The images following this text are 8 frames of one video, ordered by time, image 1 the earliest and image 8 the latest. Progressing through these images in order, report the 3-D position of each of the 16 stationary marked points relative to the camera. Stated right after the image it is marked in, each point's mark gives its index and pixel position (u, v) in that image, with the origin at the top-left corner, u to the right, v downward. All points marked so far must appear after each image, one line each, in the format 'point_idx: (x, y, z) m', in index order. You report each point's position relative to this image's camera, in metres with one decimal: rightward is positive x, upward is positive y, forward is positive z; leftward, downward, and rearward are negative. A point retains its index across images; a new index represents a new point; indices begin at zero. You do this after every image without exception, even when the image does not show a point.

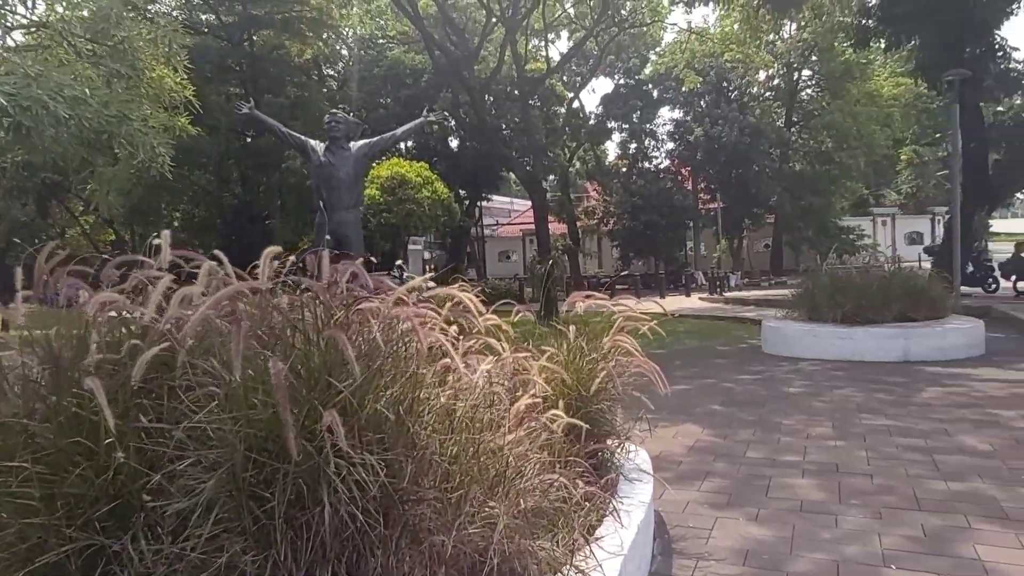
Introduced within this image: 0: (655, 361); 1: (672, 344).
0: (+2.1, -1.1, +9.9) m
1: (+3.0, -1.0, +12.6) m
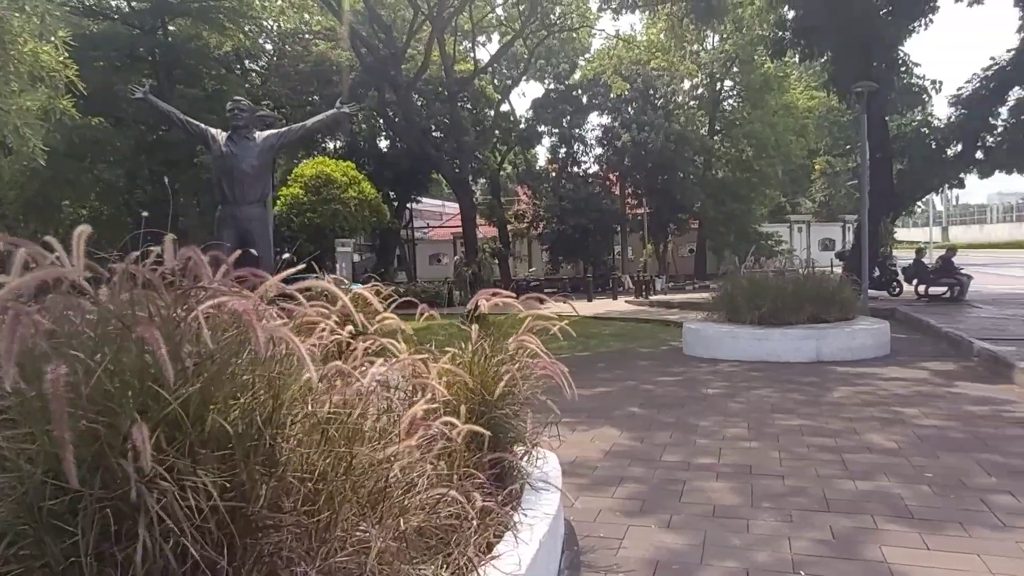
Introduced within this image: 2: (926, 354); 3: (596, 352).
0: (+1.0, -1.1, +9.9) m
1: (+1.6, -1.1, +12.6) m
2: (+5.5, -0.9, +9.0) m
3: (+1.4, -1.1, +11.2) m
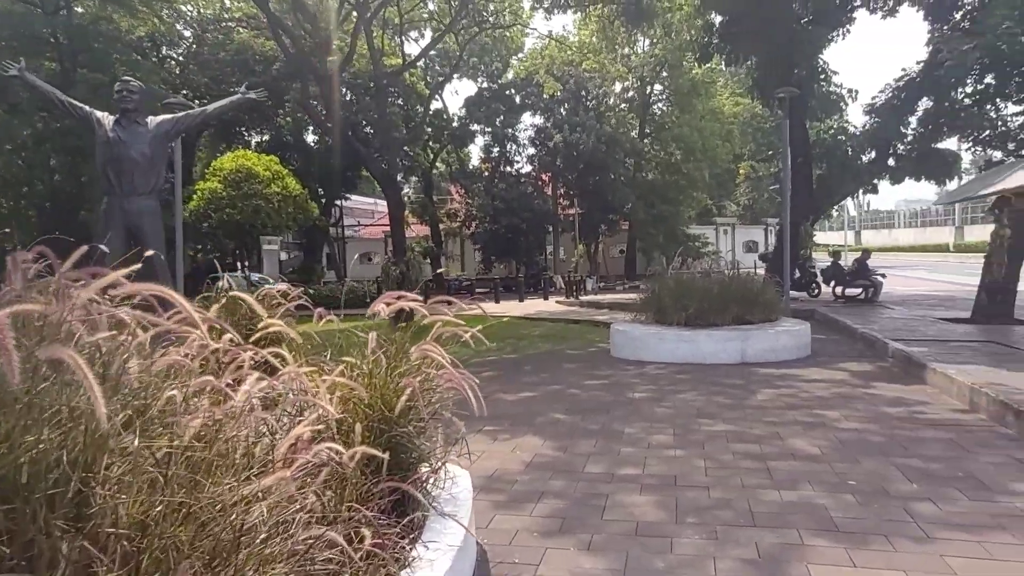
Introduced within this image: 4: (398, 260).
0: (-0.1, -1.1, +9.6) m
1: (+0.2, -1.1, +12.3) m
2: (+4.5, -0.9, +9.2) m
3: (+0.2, -1.1, +11.0) m
4: (-2.8, +0.7, +16.8) m
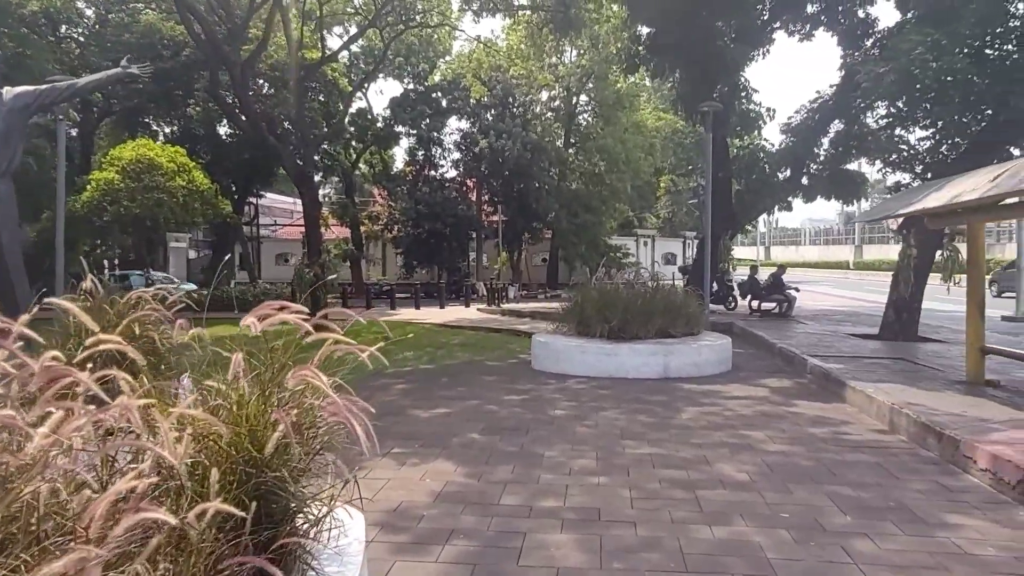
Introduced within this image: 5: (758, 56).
0: (-1.2, -1.2, +9.0) m
1: (-1.2, -1.2, +11.8) m
2: (+3.4, -1.1, +9.1) m
3: (-1.1, -1.2, +10.4) m
4: (-4.7, +0.7, +15.9) m
5: (+5.9, +5.5, +16.1) m
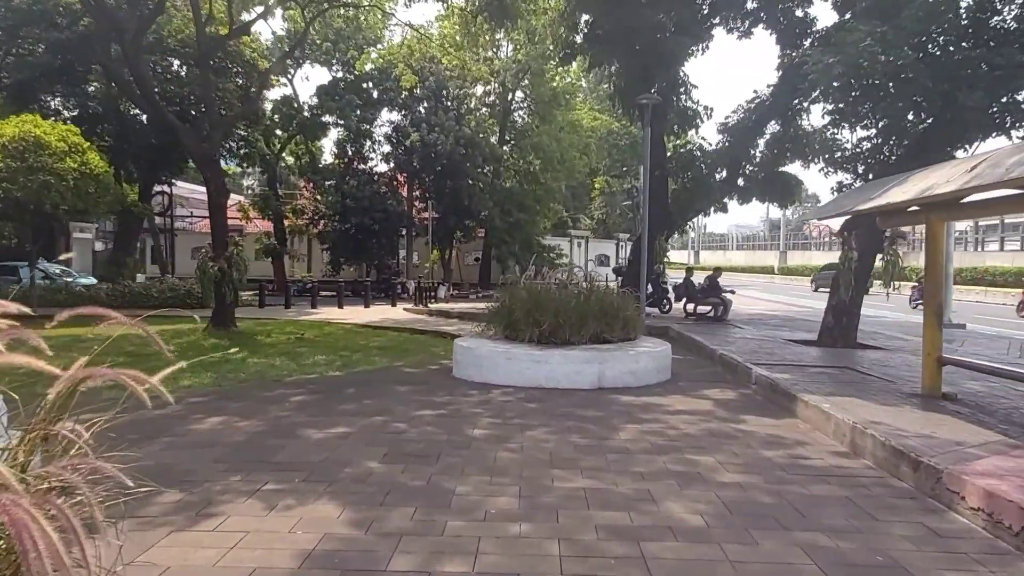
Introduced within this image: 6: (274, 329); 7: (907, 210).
0: (-2.2, -1.2, +7.9) m
1: (-2.4, -1.2, +10.6) m
2: (+2.4, -1.1, +8.4) m
3: (-2.2, -1.2, +9.3) m
4: (-6.3, +0.8, +14.4) m
5: (+4.3, +5.5, +15.6) m
6: (-5.4, -0.9, +15.5) m
7: (+4.0, +0.8, +6.9) m
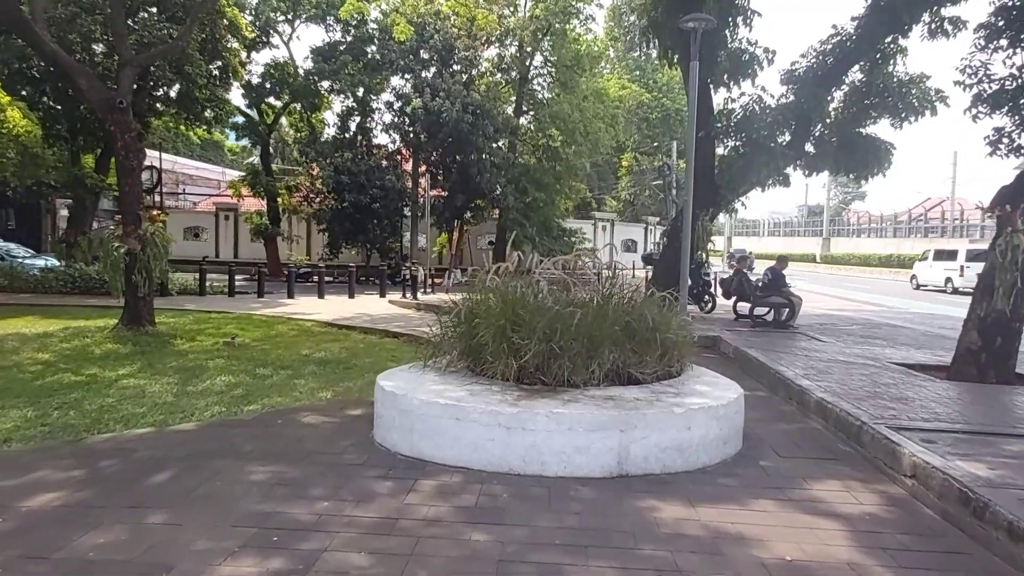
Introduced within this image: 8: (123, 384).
0: (-2.5, -1.2, +4.5) m
1: (-2.6, -1.1, +7.2) m
2: (+2.1, -1.2, +4.9) m
3: (-2.5, -1.1, +5.9) m
4: (-6.3, +1.0, +11.1) m
5: (+4.3, +5.6, +11.8) m
6: (-5.5, -0.7, +12.2) m
7: (+3.7, +0.7, +3.2) m
8: (-4.4, -1.1, +7.7) m
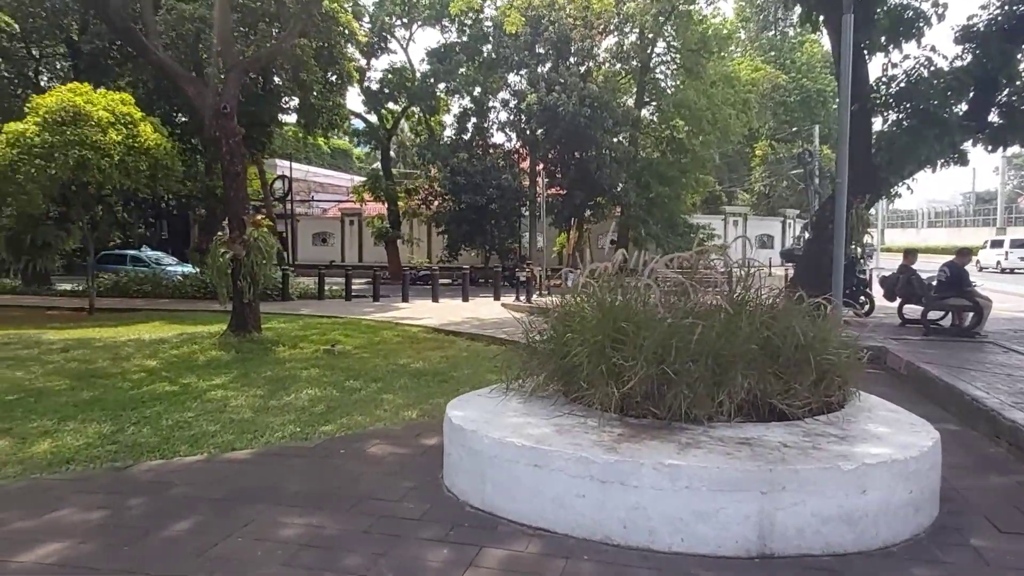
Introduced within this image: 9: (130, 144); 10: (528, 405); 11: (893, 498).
0: (-2.0, -1.2, +3.8) m
1: (-1.6, -1.2, +6.6) m
2: (+2.6, -1.2, +3.4) m
3: (-1.7, -1.2, +5.2) m
4: (-4.5, +0.9, +11.1) m
5: (+6.0, +5.6, +9.8) m
6: (-3.5, -0.8, +12.0) m
7: (+3.8, +0.7, +1.4) m
8: (-3.3, -1.2, +7.4) m
9: (-9.2, +3.5, +16.8) m
10: (+0.1, -0.7, +4.2) m
11: (+1.8, -1.0, +3.3) m
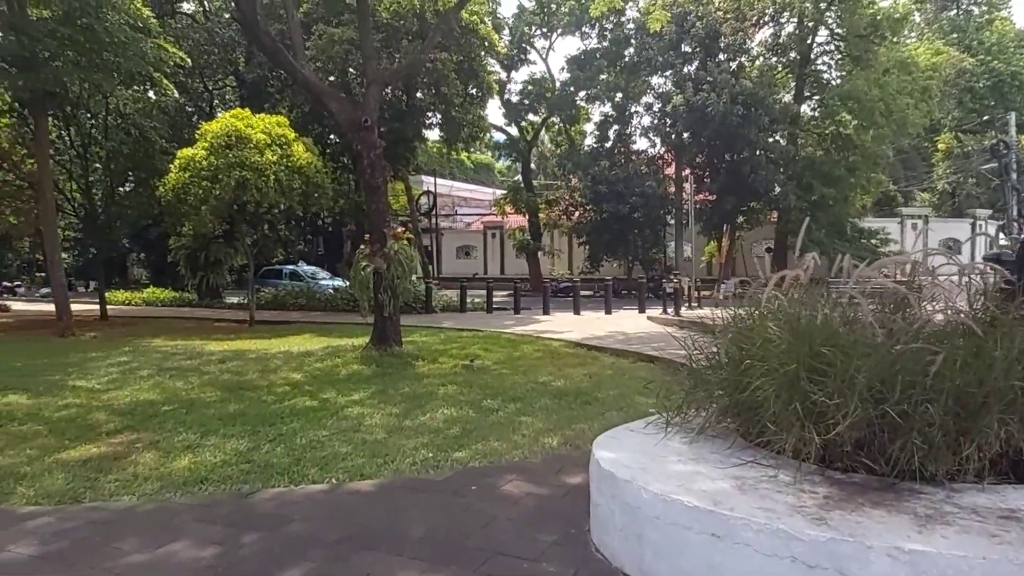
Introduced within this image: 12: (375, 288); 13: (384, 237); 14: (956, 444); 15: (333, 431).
0: (-1.2, -1.3, +3.4) m
1: (-0.3, -1.3, +6.1) m
2: (+3.2, -1.2, +2.0) m
3: (-0.6, -1.3, +4.7) m
4: (-2.2, +0.6, +11.1) m
5: (+7.8, +5.4, +7.8) m
6: (-1.0, -1.0, +11.7) m
7: (+4.0, +0.7, -0.1) m
8: (-1.7, -1.3, +7.2) m
9: (-5.6, +3.2, +17.7) m
10: (+0.9, -0.8, +3.4) m
11: (+2.4, -1.1, +2.1) m
12: (-2.2, 0.0, +10.9) m
13: (-2.1, +0.8, +11.0) m
14: (+1.9, -0.6, +2.8) m
15: (-1.7, -1.3, +6.3) m
